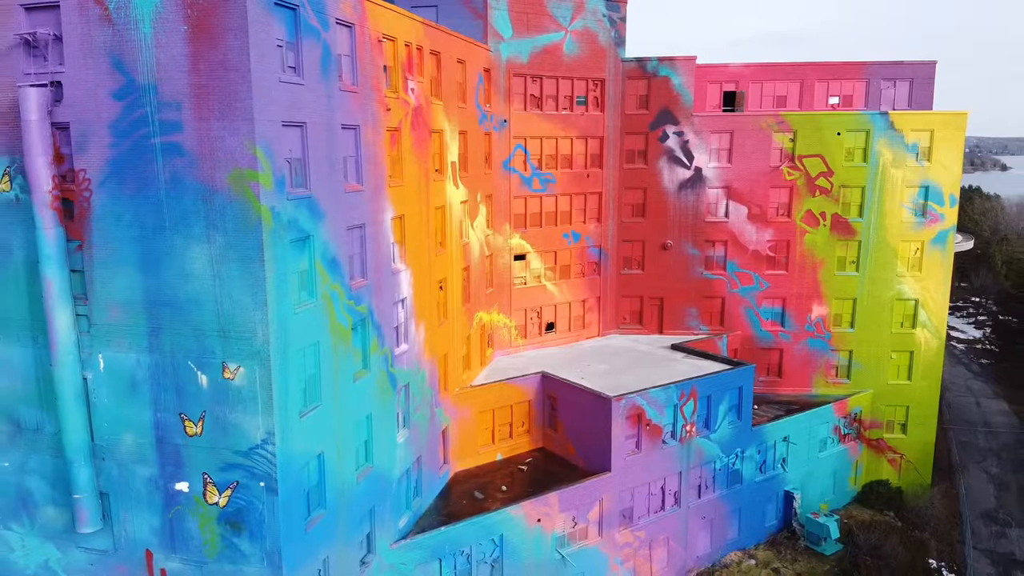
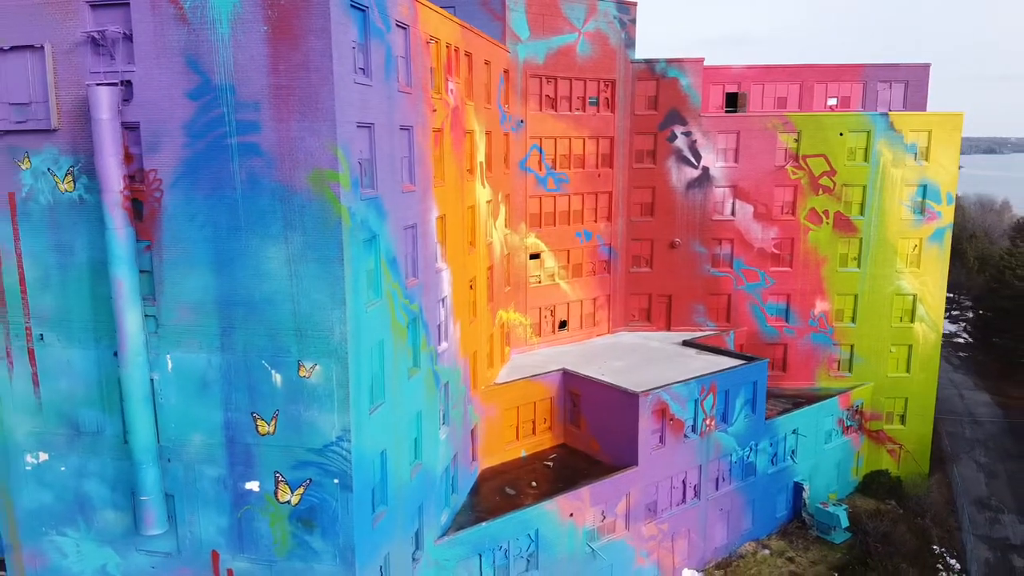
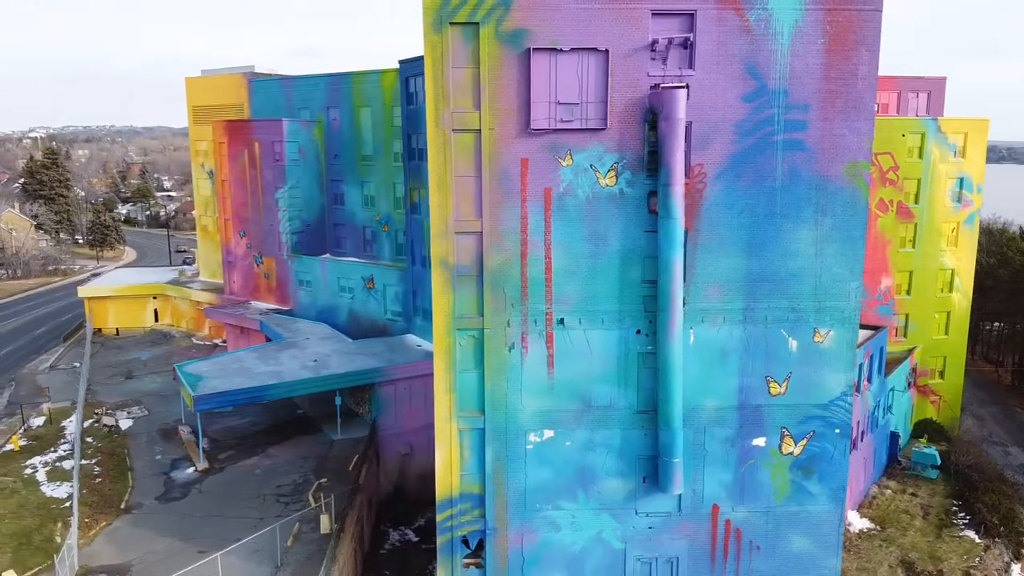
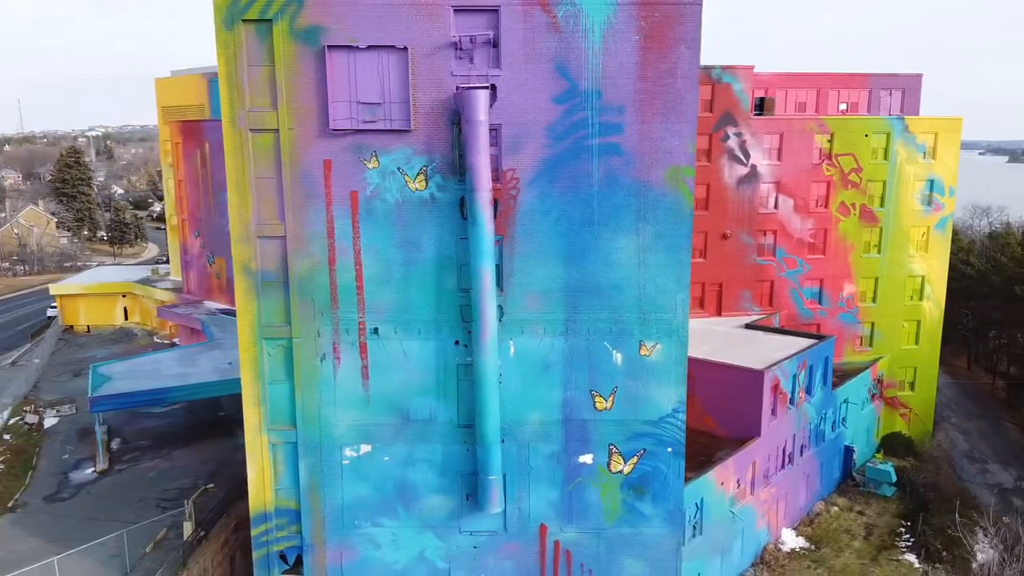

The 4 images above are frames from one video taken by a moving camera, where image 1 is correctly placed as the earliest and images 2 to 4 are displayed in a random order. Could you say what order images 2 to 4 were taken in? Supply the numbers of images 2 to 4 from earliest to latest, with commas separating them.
2, 4, 3
